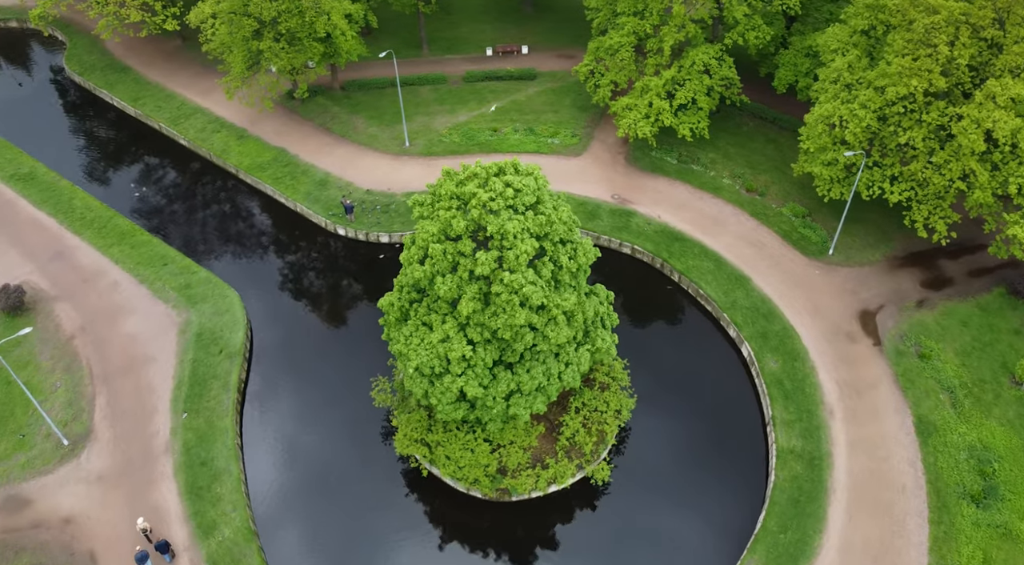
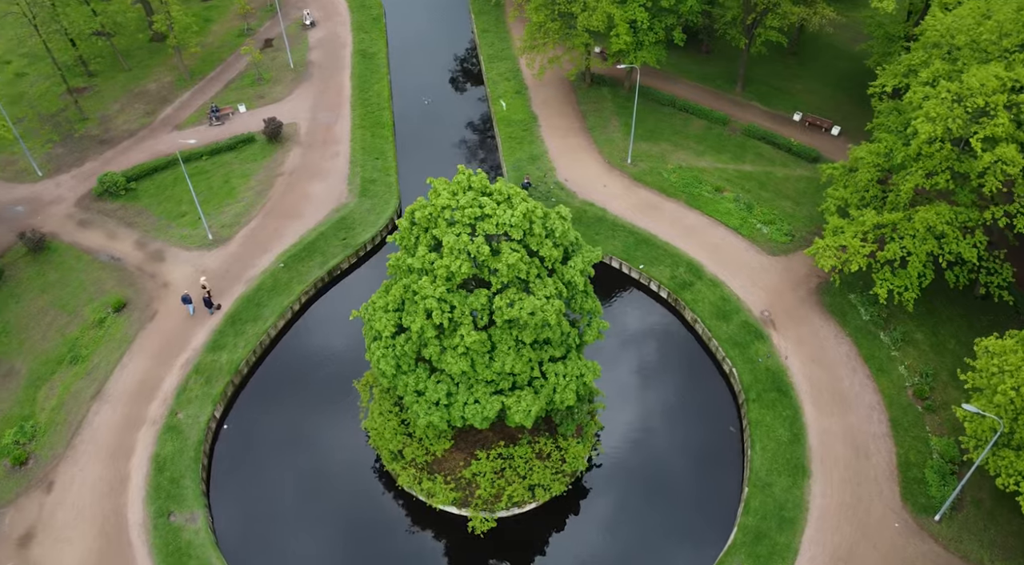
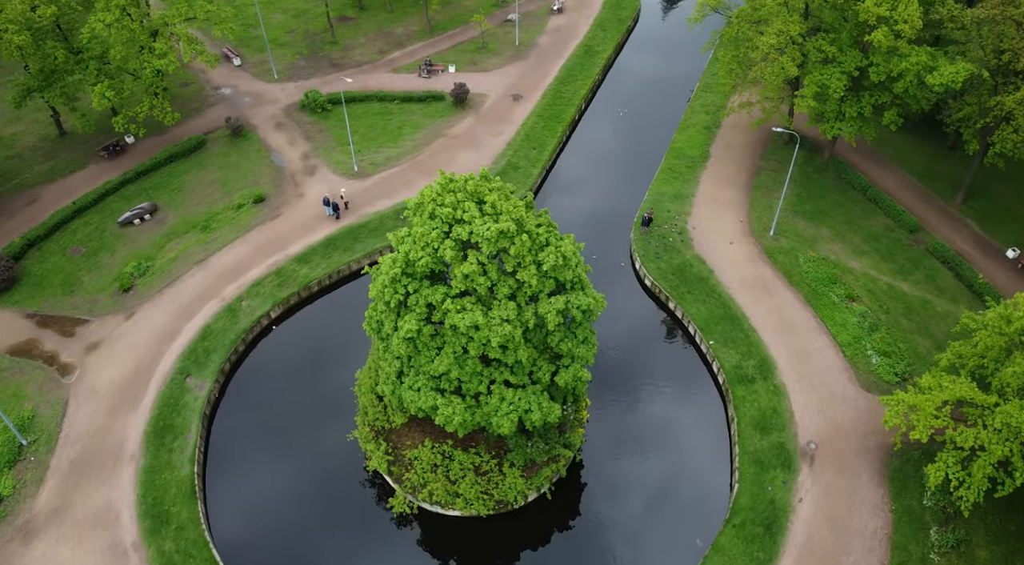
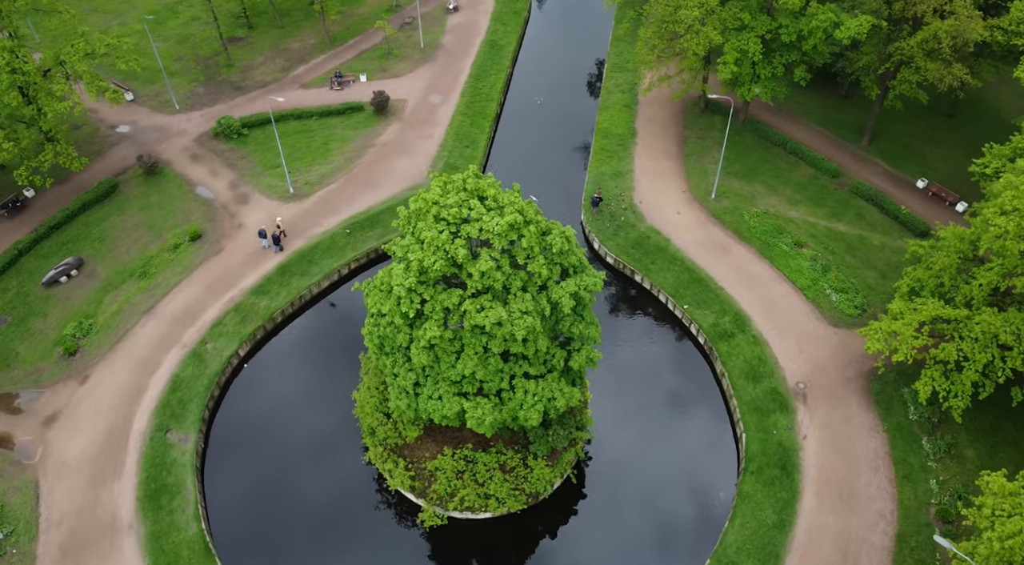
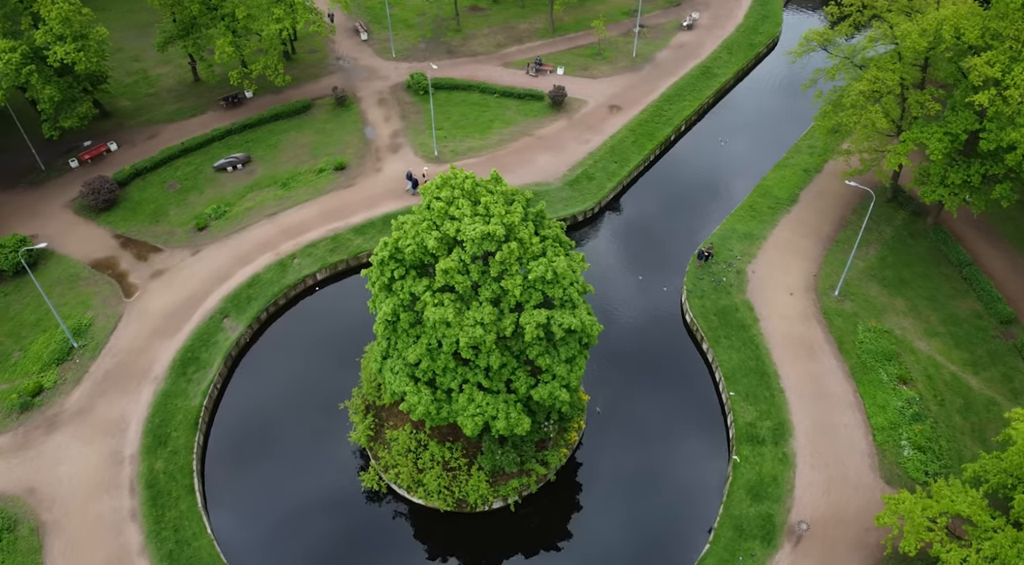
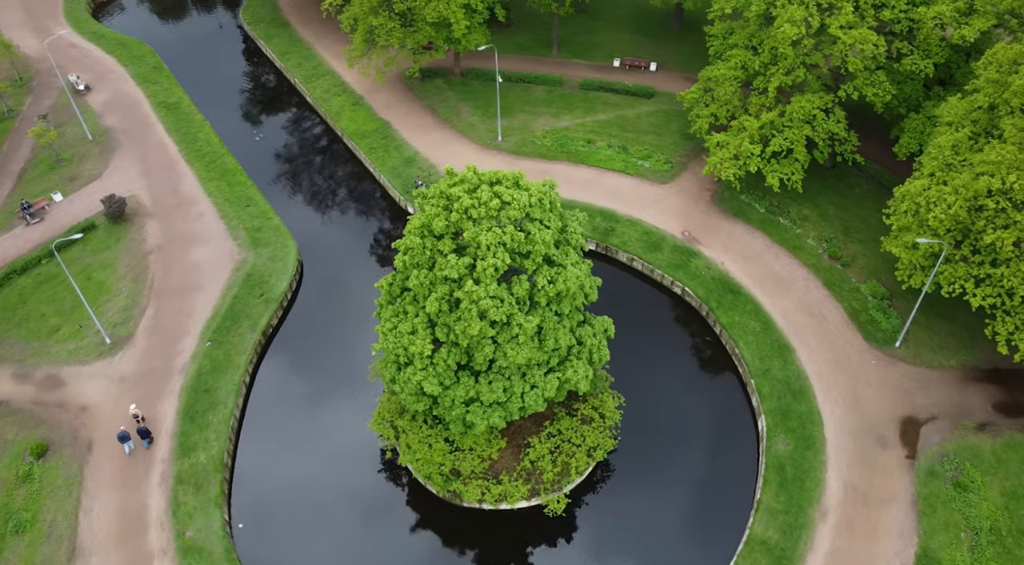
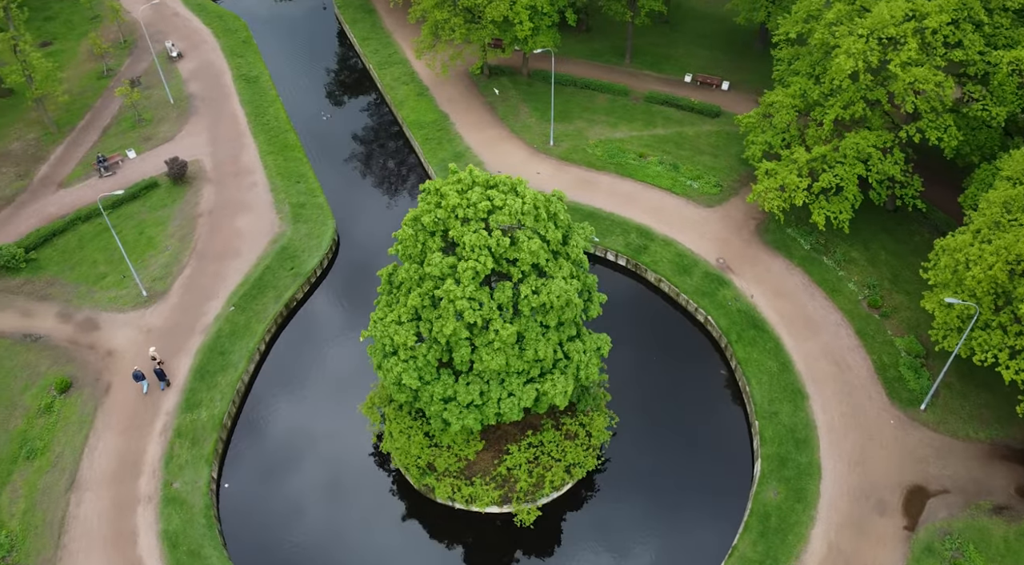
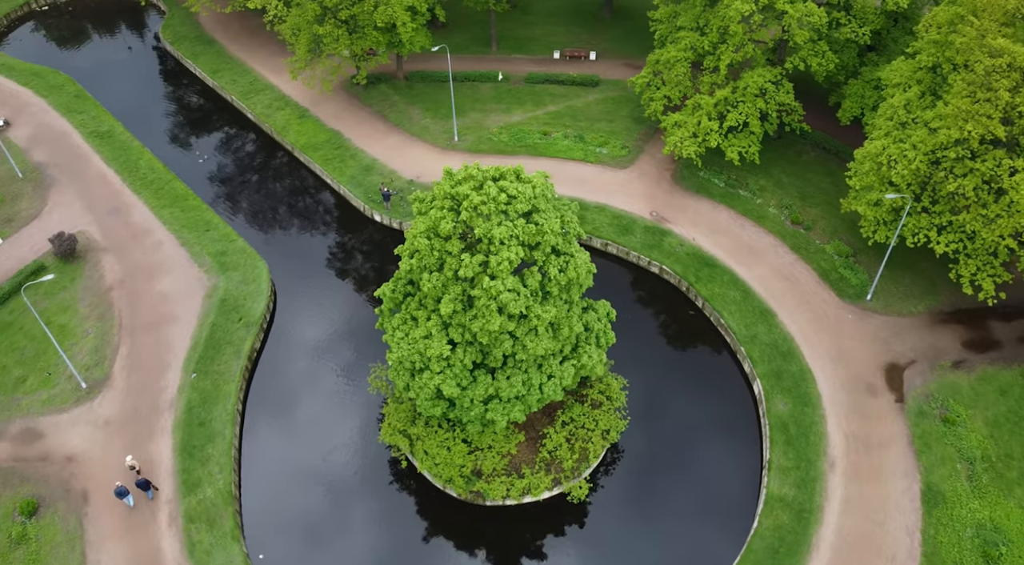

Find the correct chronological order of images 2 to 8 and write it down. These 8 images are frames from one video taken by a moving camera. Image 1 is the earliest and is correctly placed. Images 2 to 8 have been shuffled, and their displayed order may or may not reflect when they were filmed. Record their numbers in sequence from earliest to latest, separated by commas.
8, 6, 7, 2, 4, 3, 5
